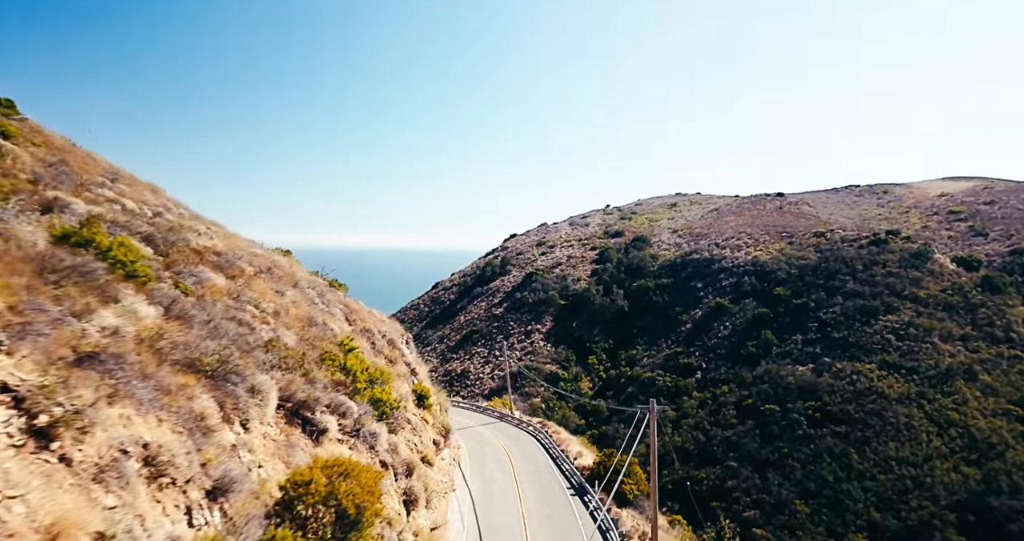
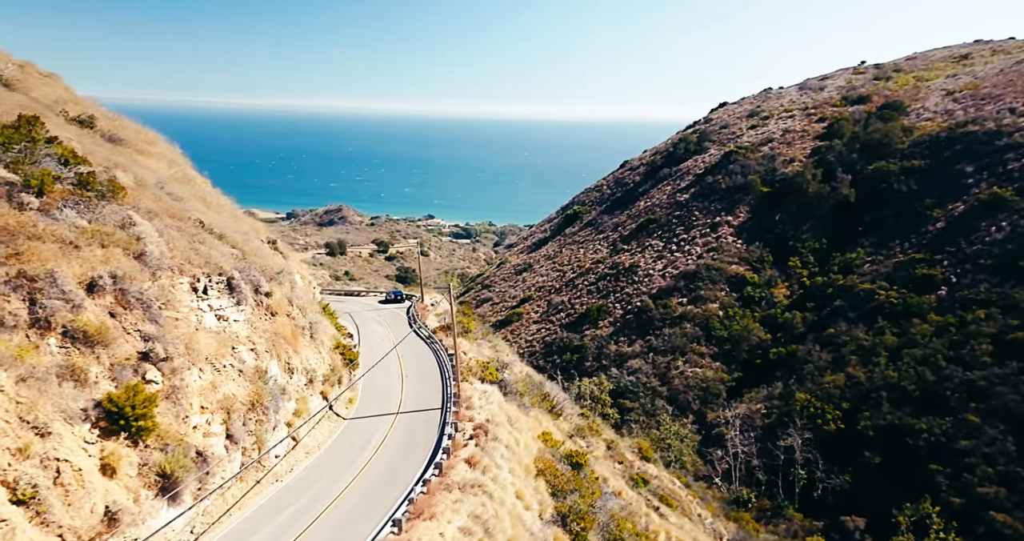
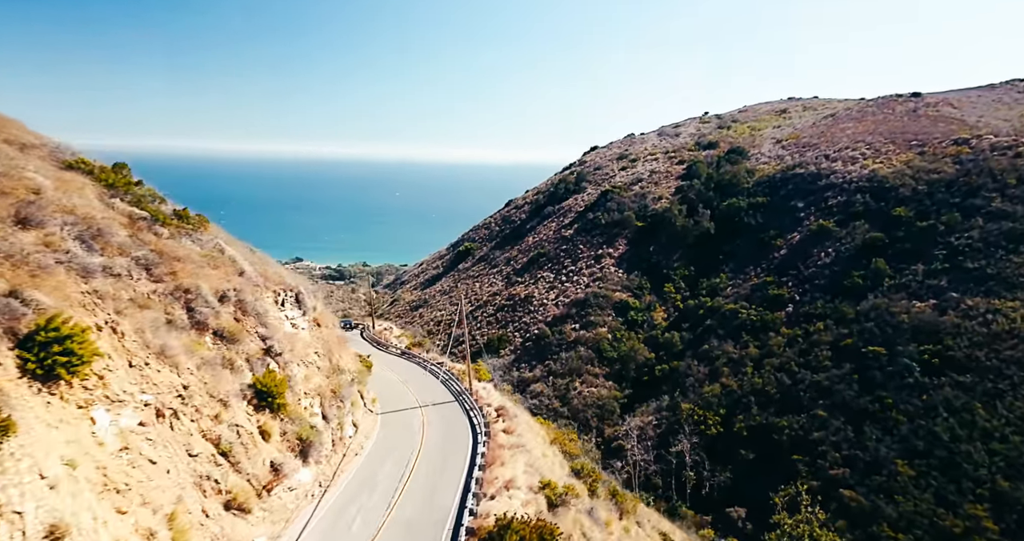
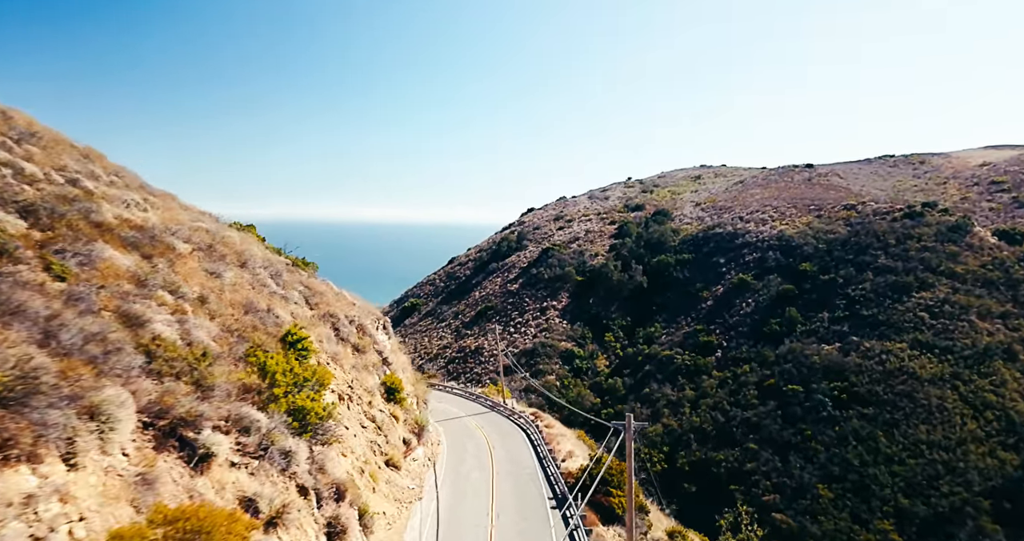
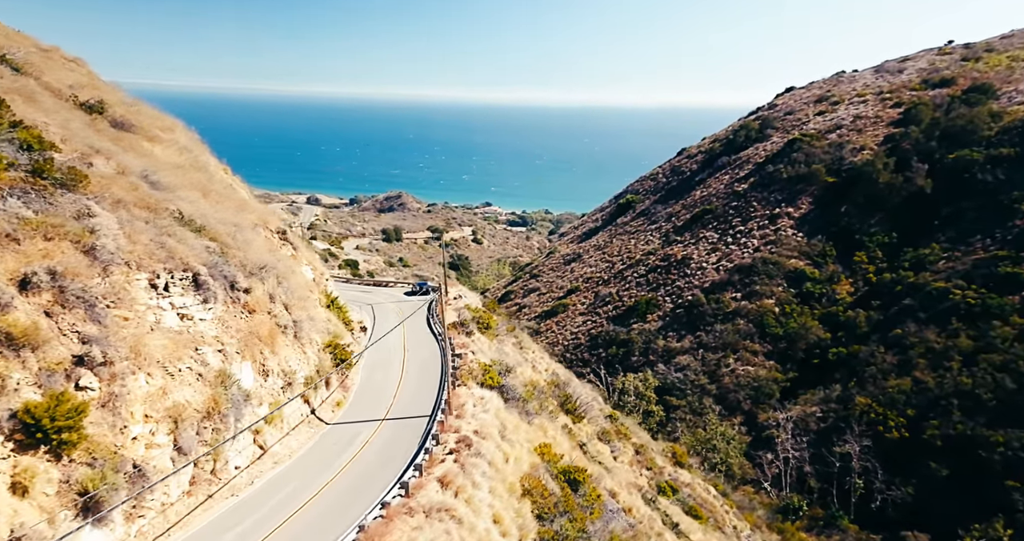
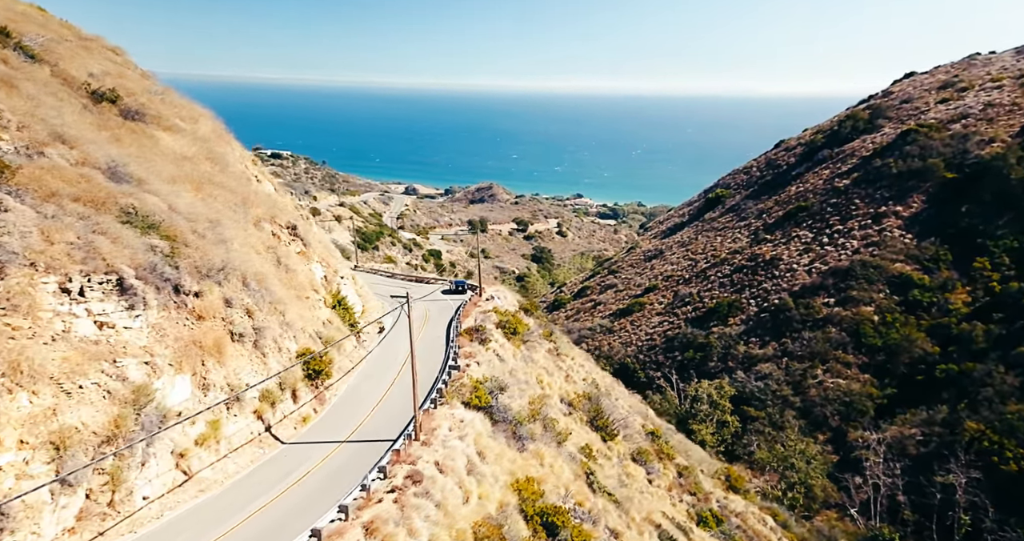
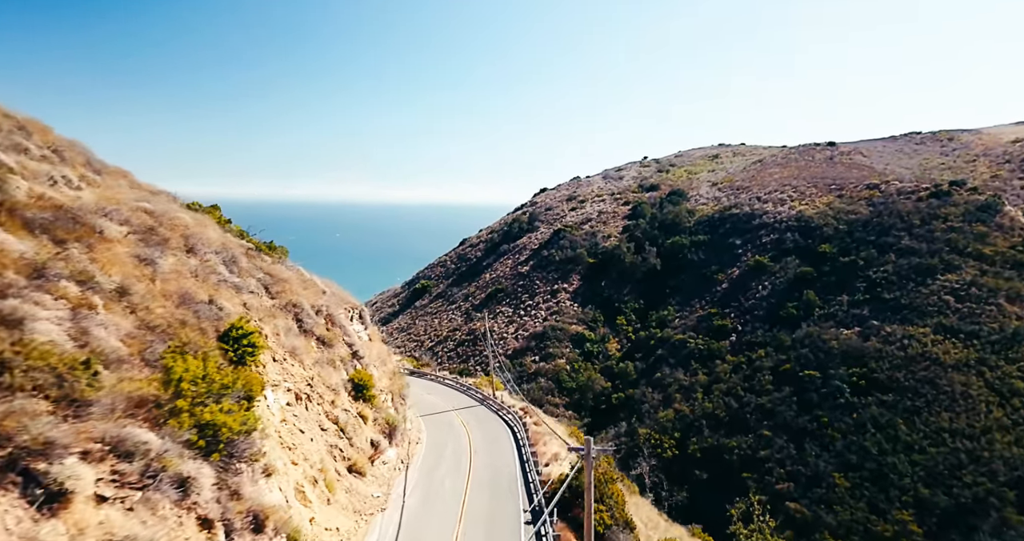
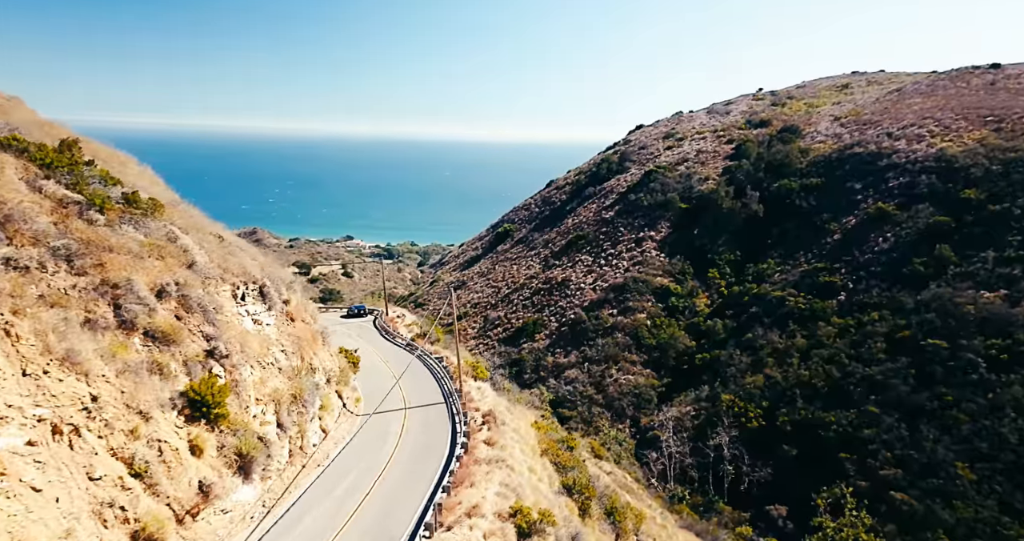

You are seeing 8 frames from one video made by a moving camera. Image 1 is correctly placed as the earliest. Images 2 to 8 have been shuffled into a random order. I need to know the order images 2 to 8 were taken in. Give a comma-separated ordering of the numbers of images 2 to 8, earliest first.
4, 7, 3, 8, 2, 5, 6
